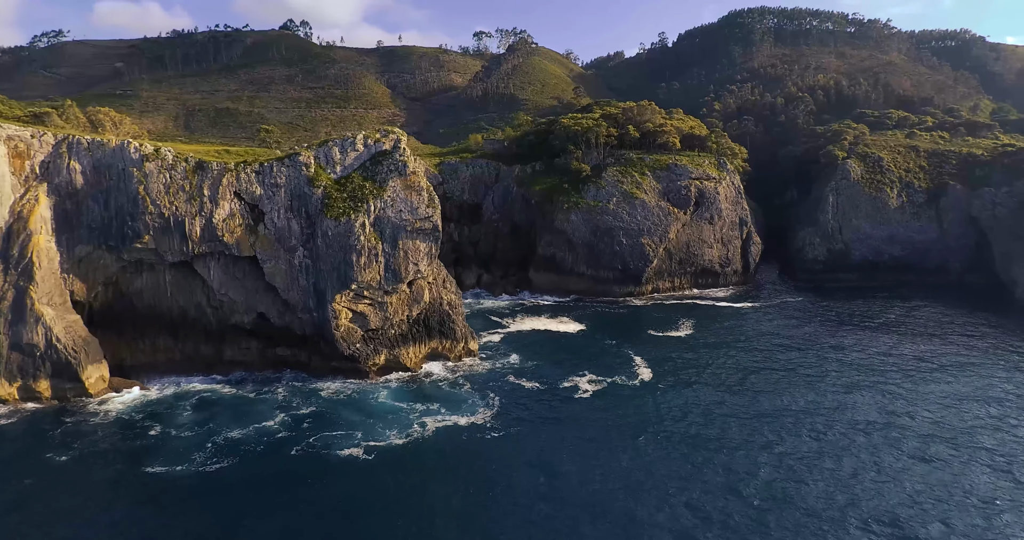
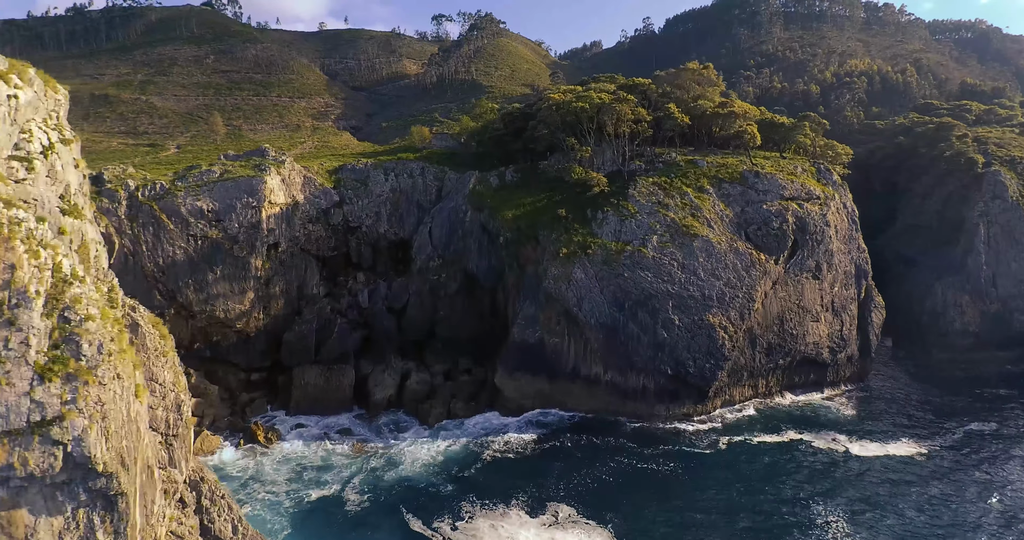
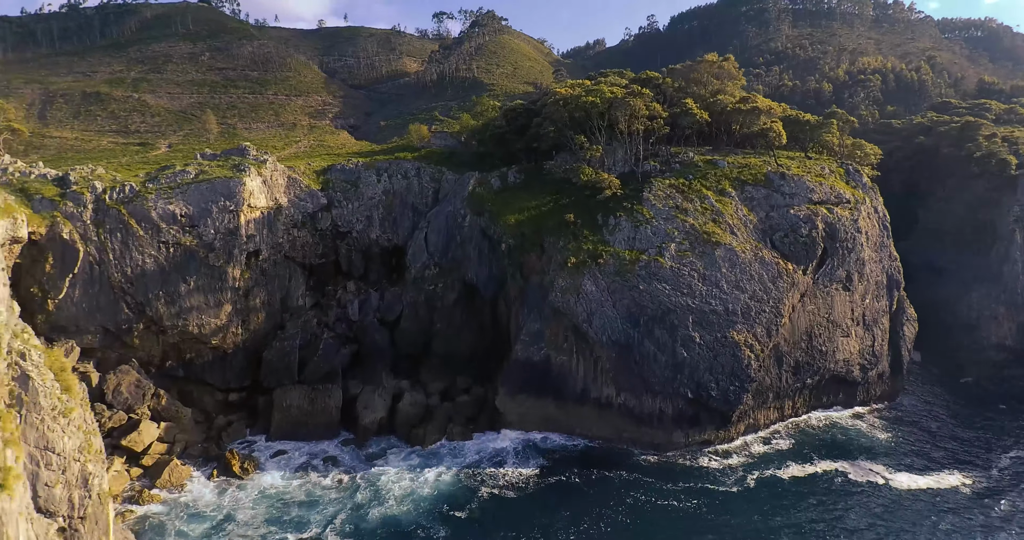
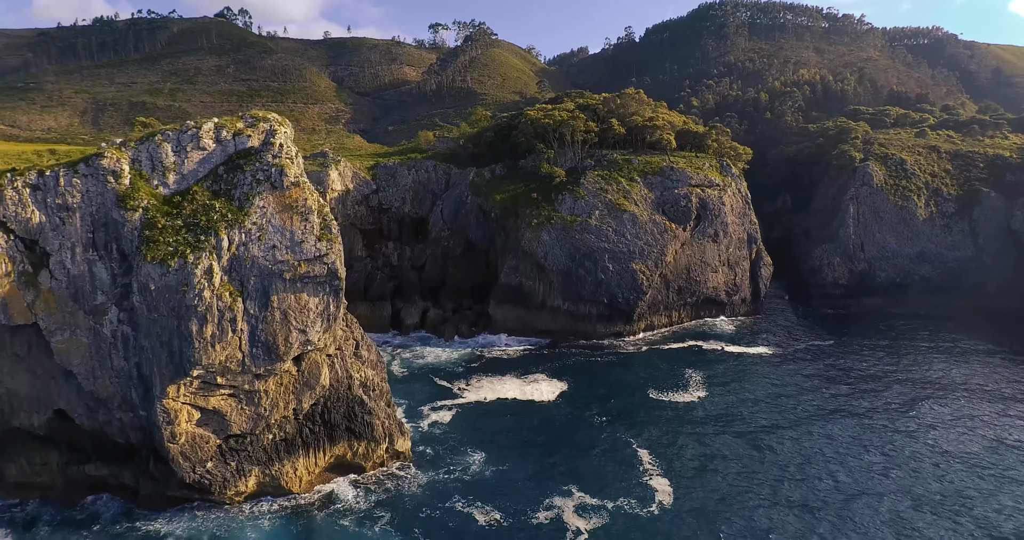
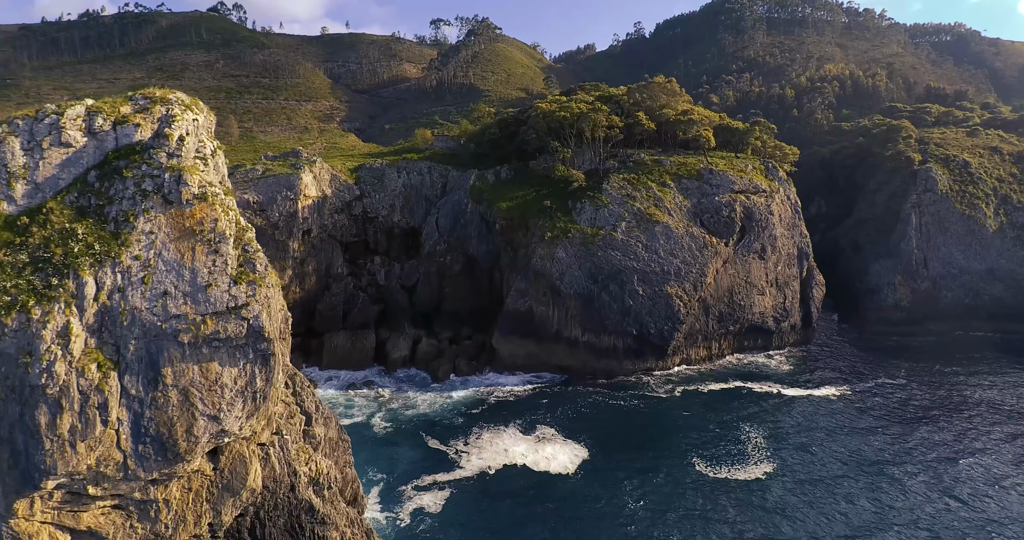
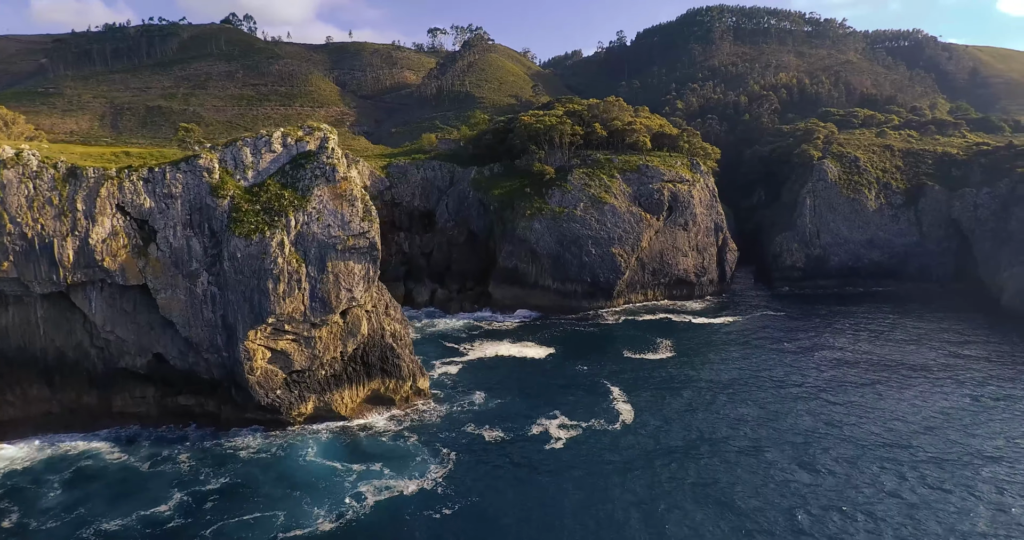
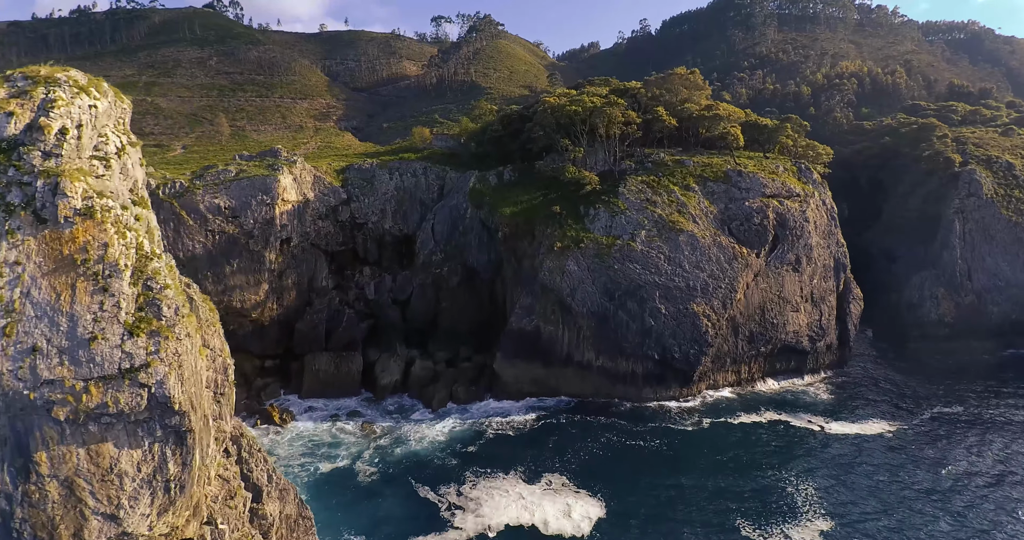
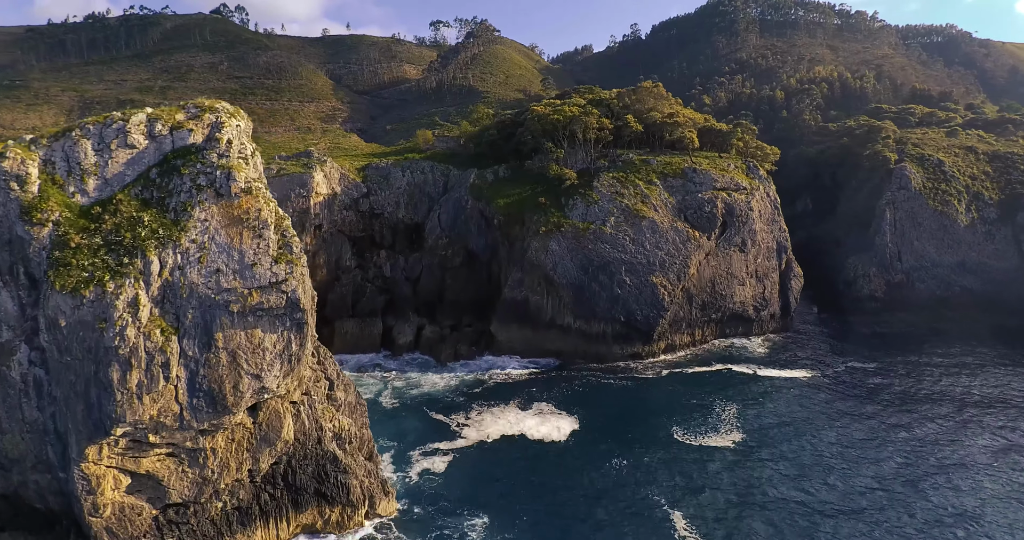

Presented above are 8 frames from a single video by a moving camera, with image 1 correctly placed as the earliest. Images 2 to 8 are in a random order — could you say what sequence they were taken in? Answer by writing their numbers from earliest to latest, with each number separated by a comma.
6, 4, 8, 5, 7, 2, 3
